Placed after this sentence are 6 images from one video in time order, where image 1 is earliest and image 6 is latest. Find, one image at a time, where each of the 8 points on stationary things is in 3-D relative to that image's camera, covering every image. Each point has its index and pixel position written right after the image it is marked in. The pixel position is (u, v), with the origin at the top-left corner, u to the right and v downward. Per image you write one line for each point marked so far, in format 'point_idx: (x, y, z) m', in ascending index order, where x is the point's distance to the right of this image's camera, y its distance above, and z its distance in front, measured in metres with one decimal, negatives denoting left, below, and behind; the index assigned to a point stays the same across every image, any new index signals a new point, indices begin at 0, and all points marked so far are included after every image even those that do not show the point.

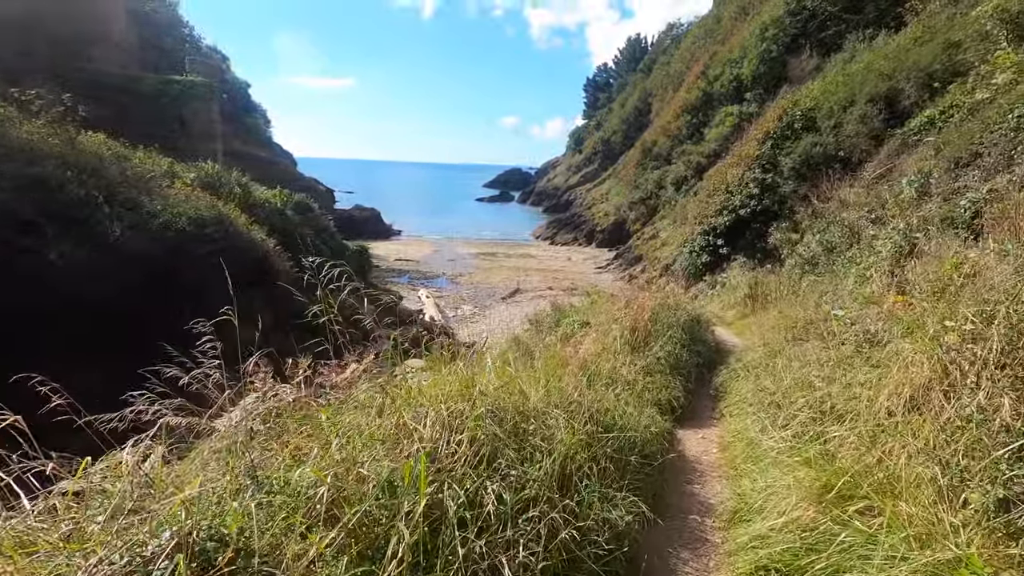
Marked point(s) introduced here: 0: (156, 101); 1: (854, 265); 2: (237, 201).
0: (-13.4, +7.1, +20.0) m
1: (+5.6, +0.4, +8.7) m
2: (-5.9, +1.8, +11.2) m
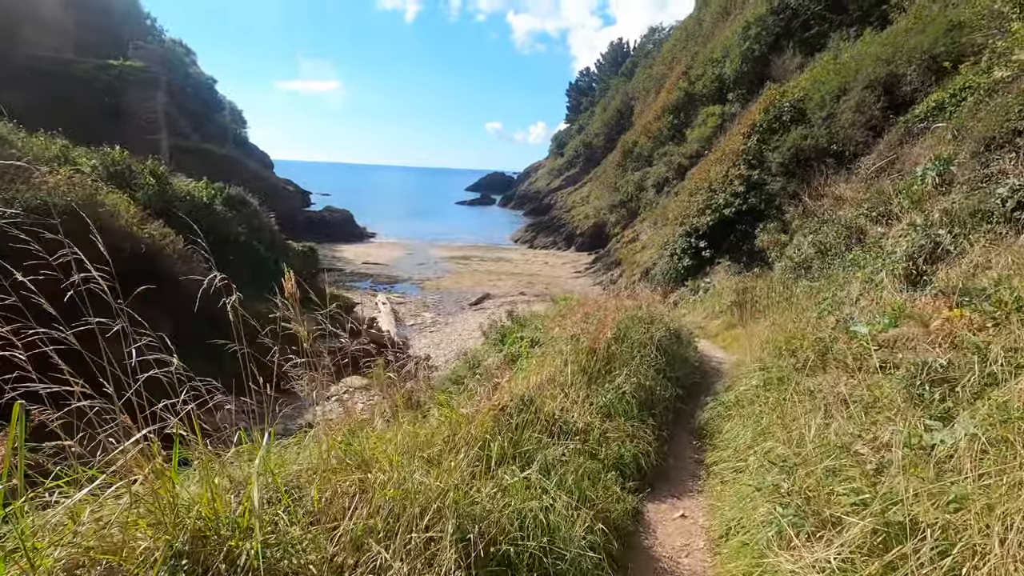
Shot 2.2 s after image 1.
0: (-14.5, +6.9, +18.2) m
1: (+4.8, +0.3, +7.5) m
2: (-6.7, +1.7, +9.6) m
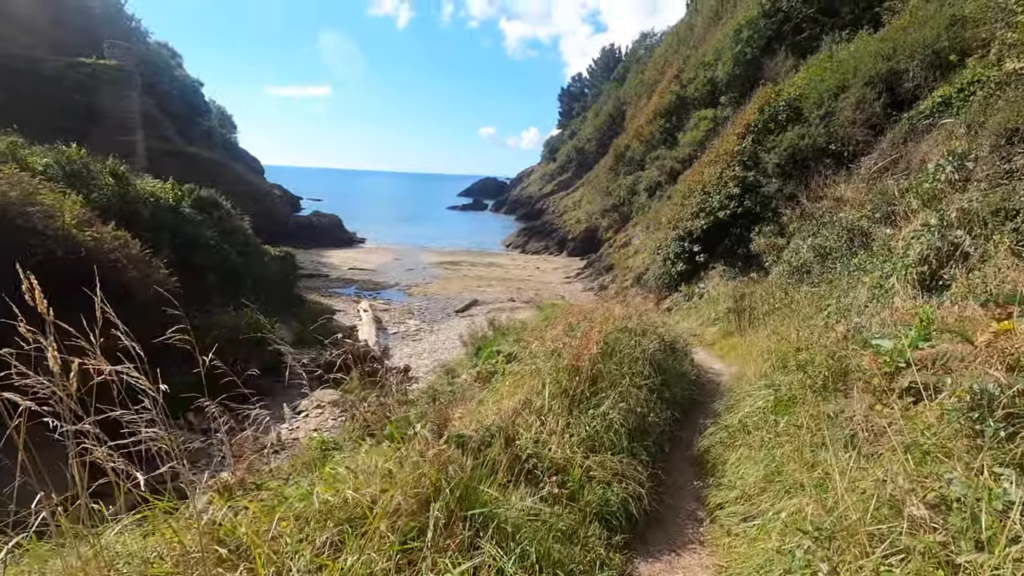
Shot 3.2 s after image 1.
0: (-14.9, +6.7, +17.5) m
1: (+4.6, +0.2, +7.0) m
2: (-6.9, +1.6, +9.0) m
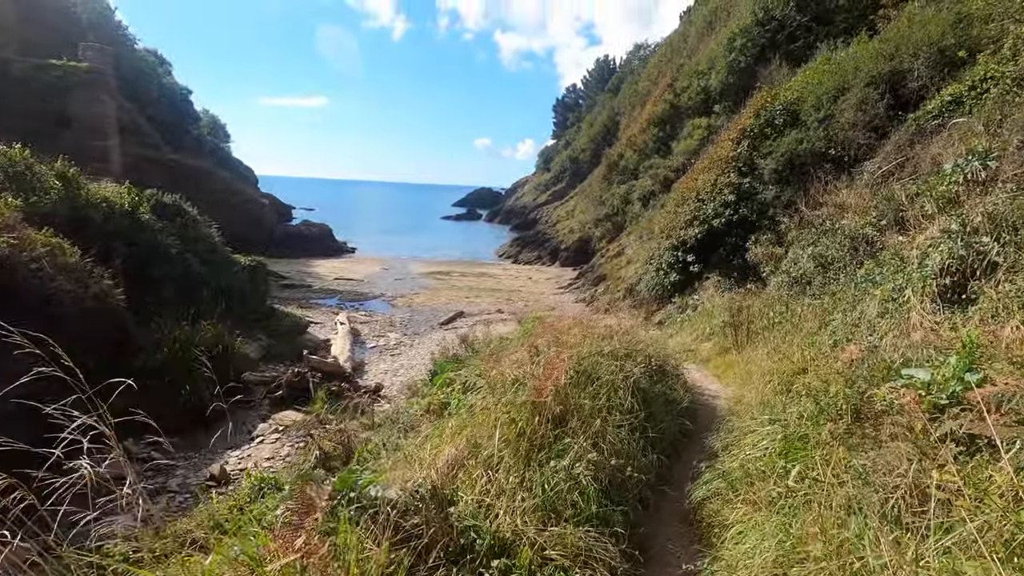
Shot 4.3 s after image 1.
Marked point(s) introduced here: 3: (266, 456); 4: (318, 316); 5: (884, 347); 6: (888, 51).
0: (-15.3, +6.3, +16.8) m
1: (+4.3, 0.0, +6.3) m
2: (-7.3, +1.4, +8.2) m
3: (-3.1, -2.1, +6.7) m
4: (-5.6, -0.8, +15.5) m
5: (+3.1, -0.5, +4.4) m
6: (+7.3, +4.6, +10.4) m
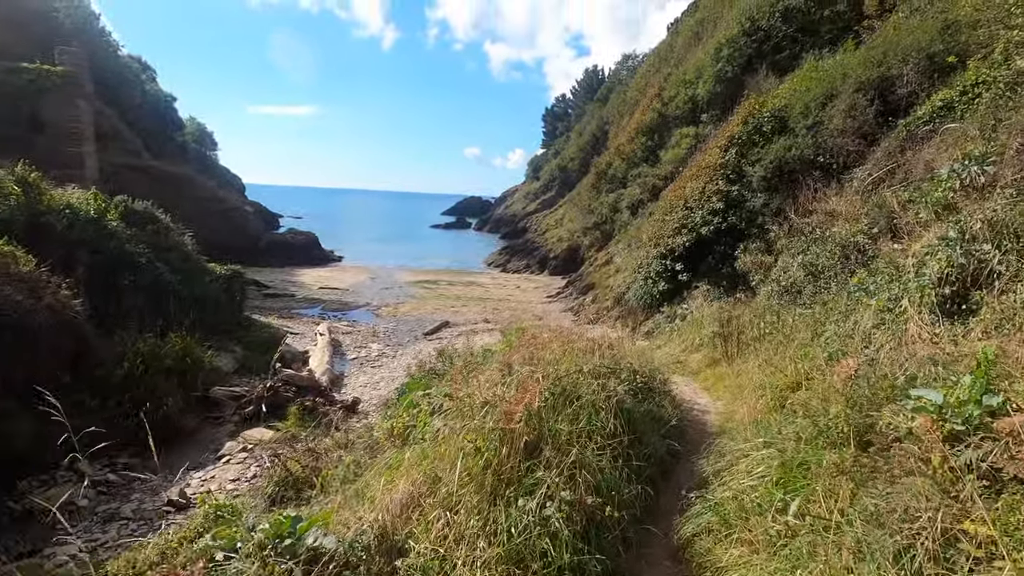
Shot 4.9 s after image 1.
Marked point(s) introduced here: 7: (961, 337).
0: (-15.7, +6.0, +16.3) m
1: (+4.0, -0.1, +6.1) m
2: (-7.5, +1.2, +7.8) m
3: (-3.3, -2.2, +6.3) m
4: (-6.0, -1.1, +15.0) m
5: (+2.9, -0.6, +4.1) m
6: (+7.0, +4.4, +10.3) m
7: (+3.6, -0.4, +4.3) m
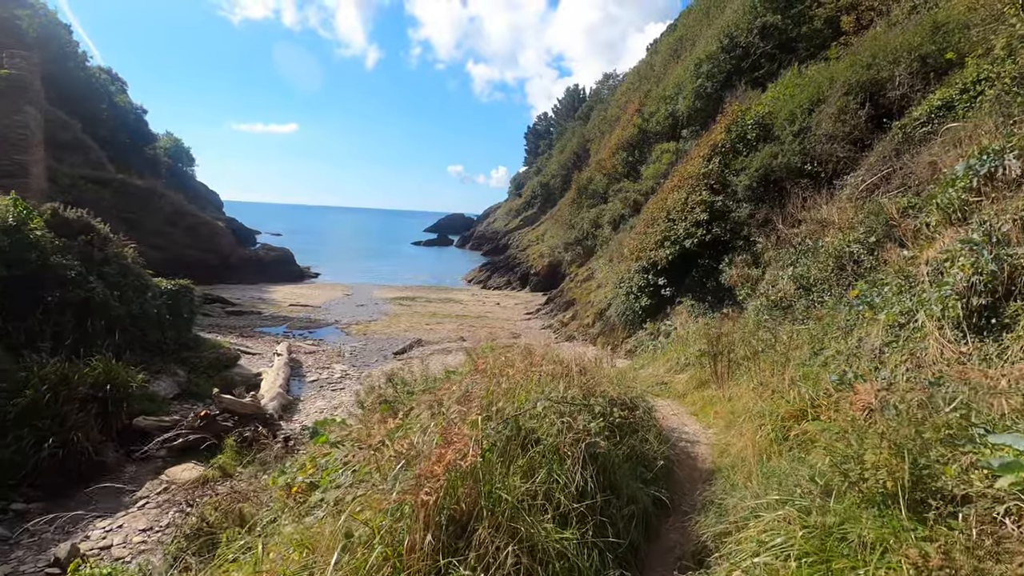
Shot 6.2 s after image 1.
0: (-16.4, +5.5, +15.2) m
1: (+3.6, -0.2, +5.4) m
2: (-8.0, +1.0, +6.8) m
3: (-3.7, -2.4, +5.3) m
4: (-6.7, -1.5, +14.0) m
5: (+2.6, -0.6, +3.4) m
6: (+6.5, +4.2, +9.8) m
7: (+3.3, -0.5, +3.6) m
